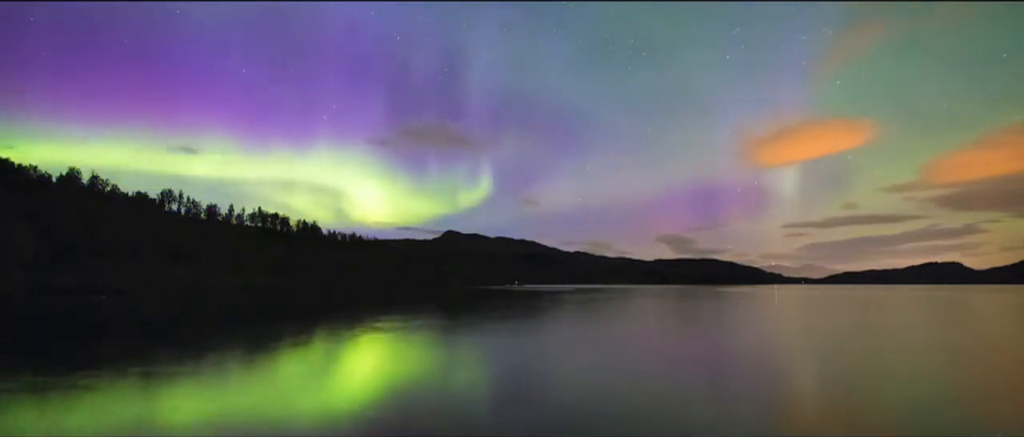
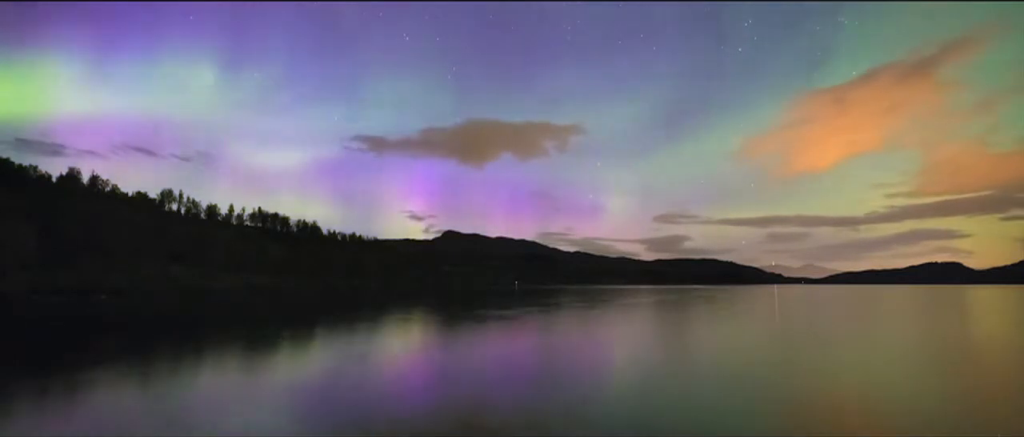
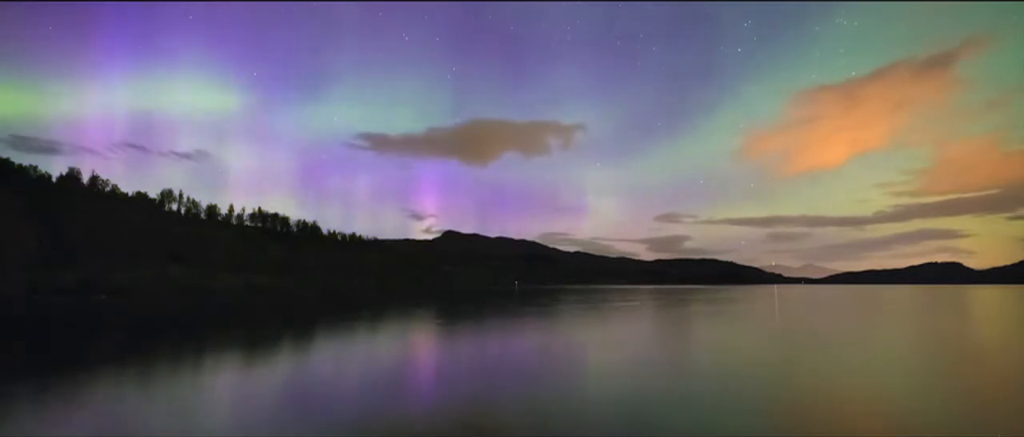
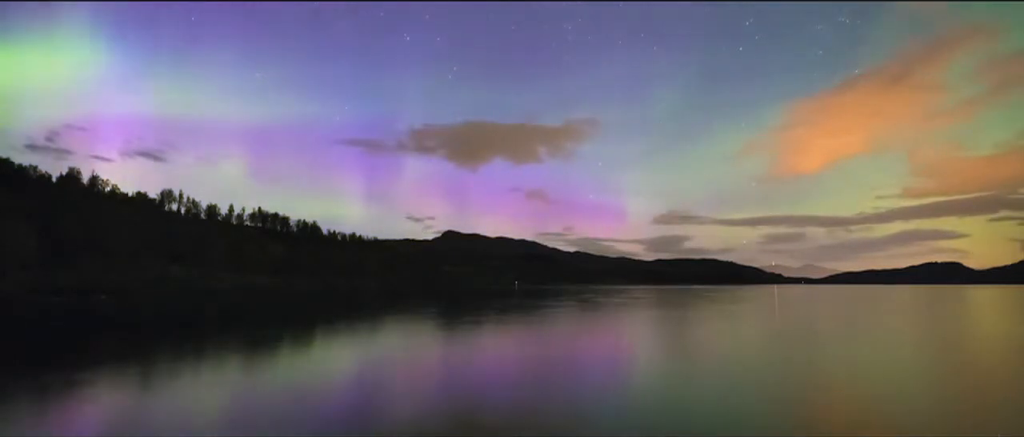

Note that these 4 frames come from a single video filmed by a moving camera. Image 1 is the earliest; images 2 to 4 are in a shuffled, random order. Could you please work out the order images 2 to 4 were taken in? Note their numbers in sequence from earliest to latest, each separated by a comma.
3, 2, 4
